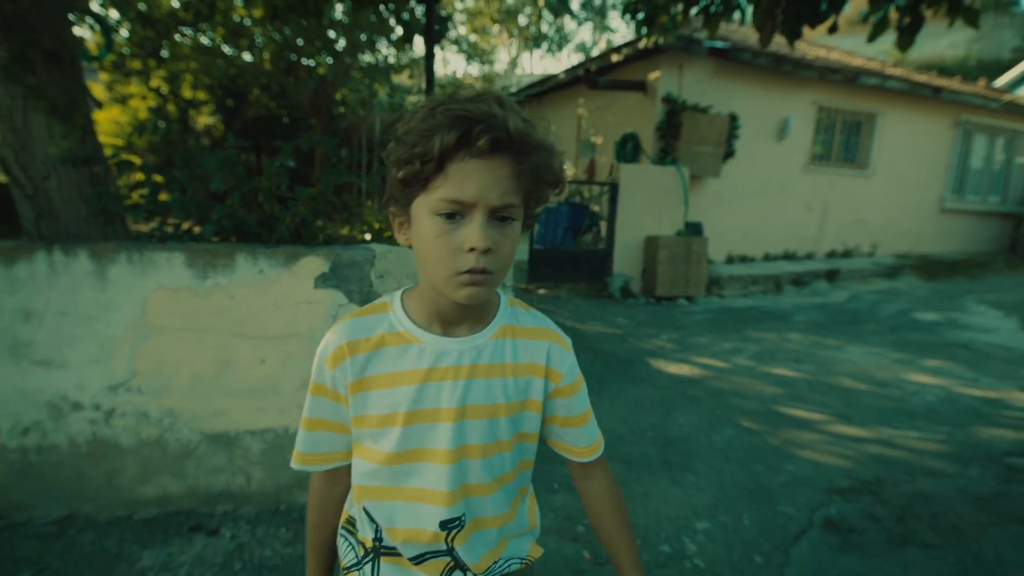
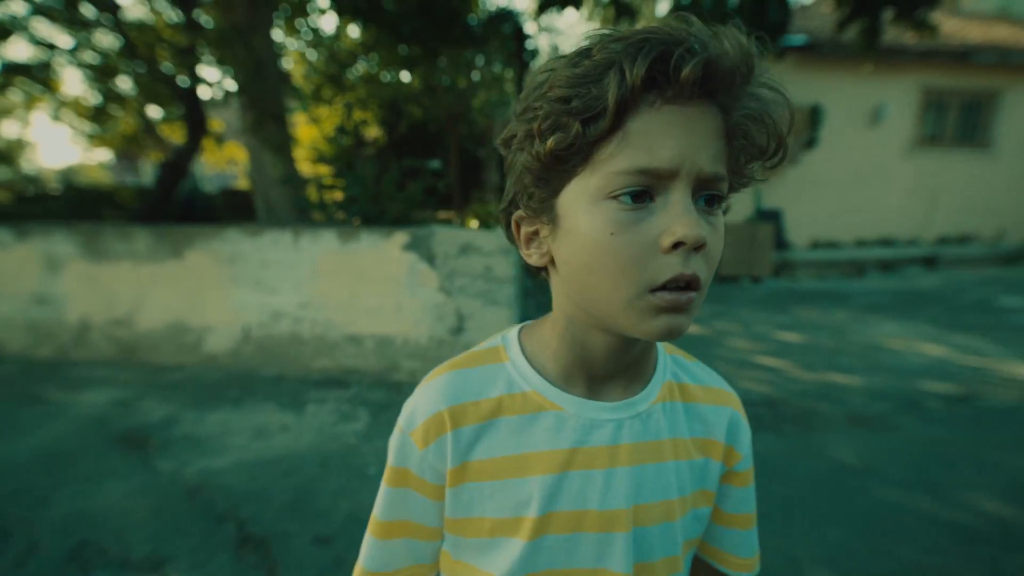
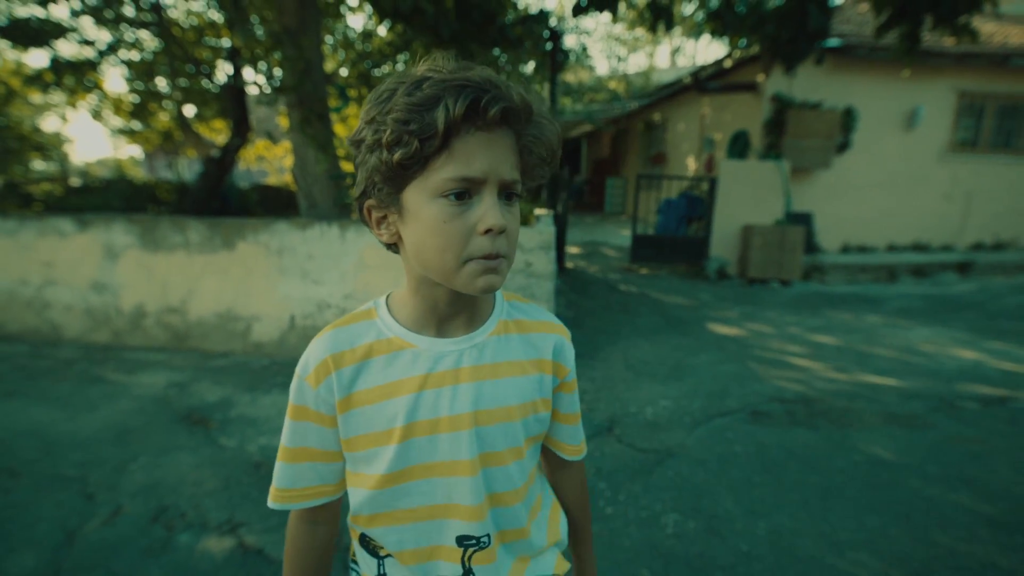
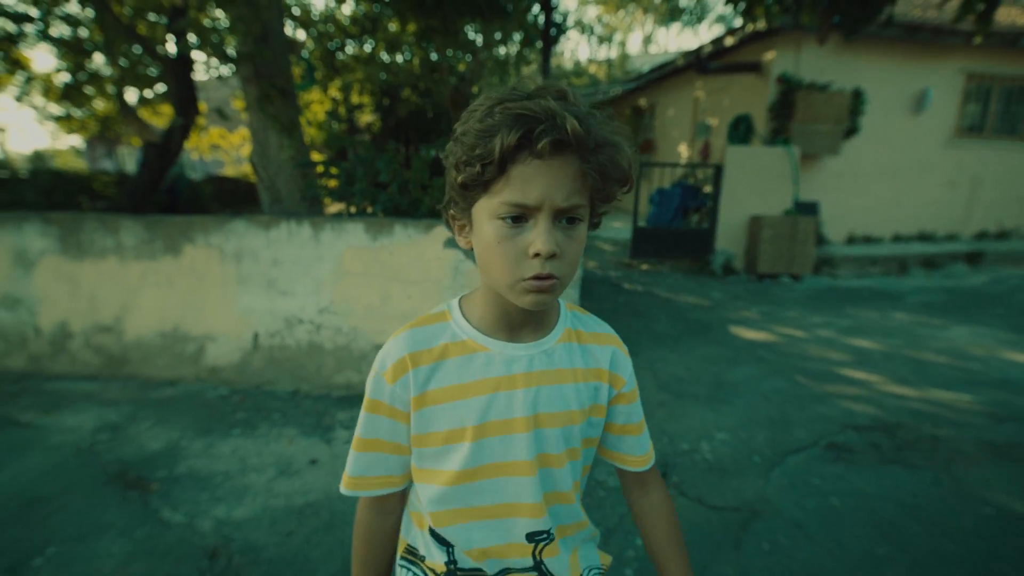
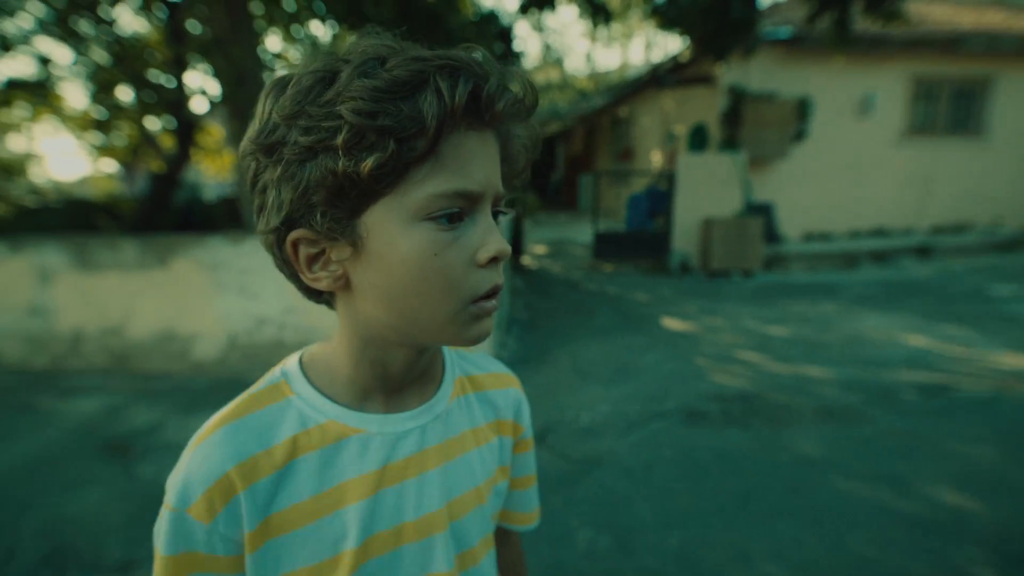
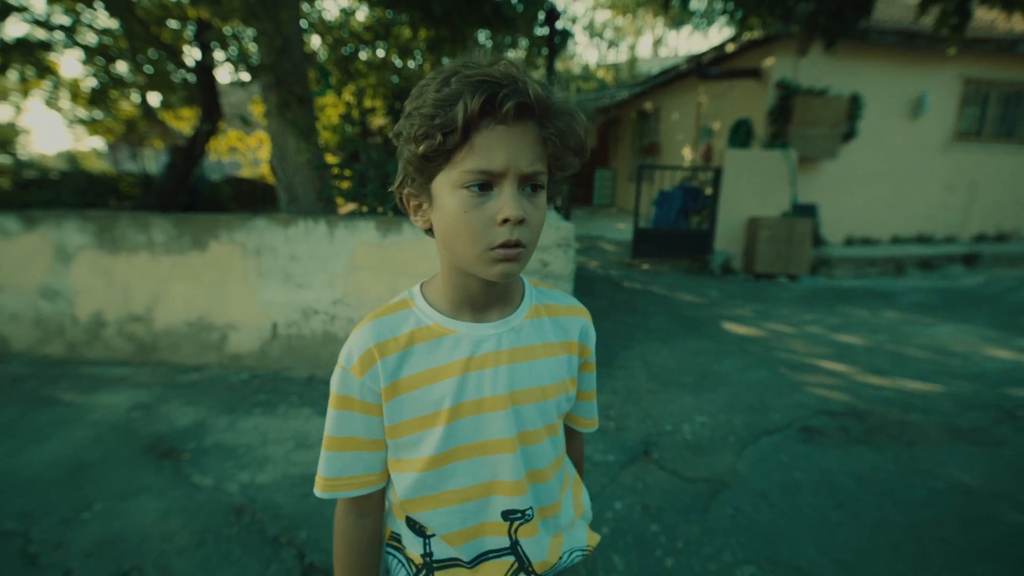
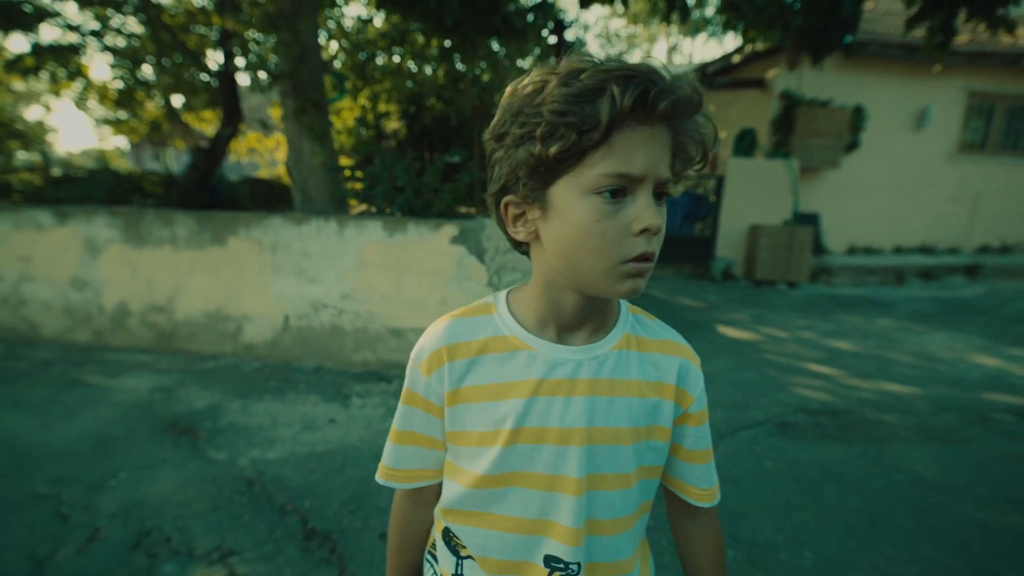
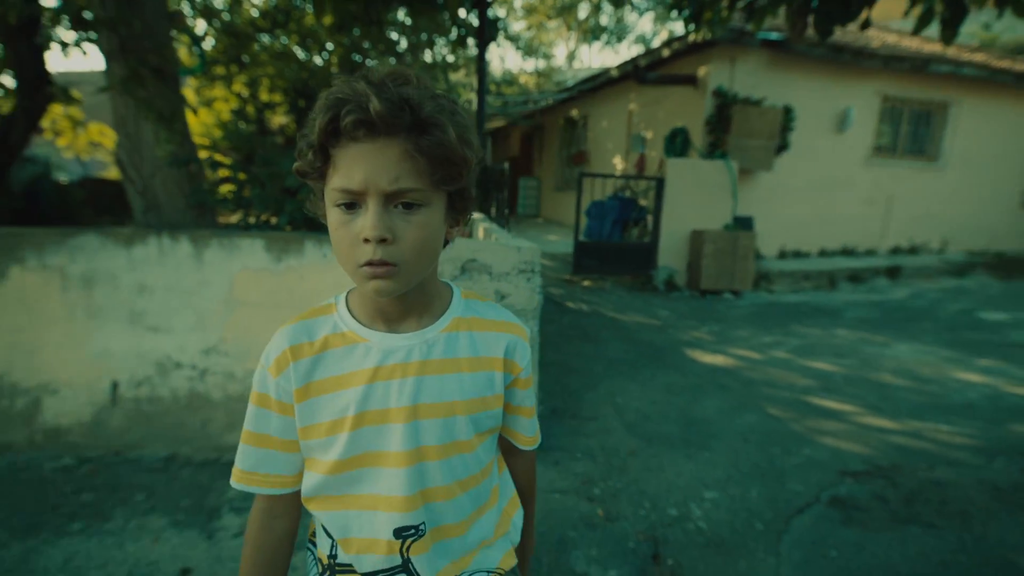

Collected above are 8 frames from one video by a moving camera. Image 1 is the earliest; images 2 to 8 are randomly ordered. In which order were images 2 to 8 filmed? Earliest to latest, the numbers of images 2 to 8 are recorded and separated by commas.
8, 4, 6, 7, 3, 2, 5
